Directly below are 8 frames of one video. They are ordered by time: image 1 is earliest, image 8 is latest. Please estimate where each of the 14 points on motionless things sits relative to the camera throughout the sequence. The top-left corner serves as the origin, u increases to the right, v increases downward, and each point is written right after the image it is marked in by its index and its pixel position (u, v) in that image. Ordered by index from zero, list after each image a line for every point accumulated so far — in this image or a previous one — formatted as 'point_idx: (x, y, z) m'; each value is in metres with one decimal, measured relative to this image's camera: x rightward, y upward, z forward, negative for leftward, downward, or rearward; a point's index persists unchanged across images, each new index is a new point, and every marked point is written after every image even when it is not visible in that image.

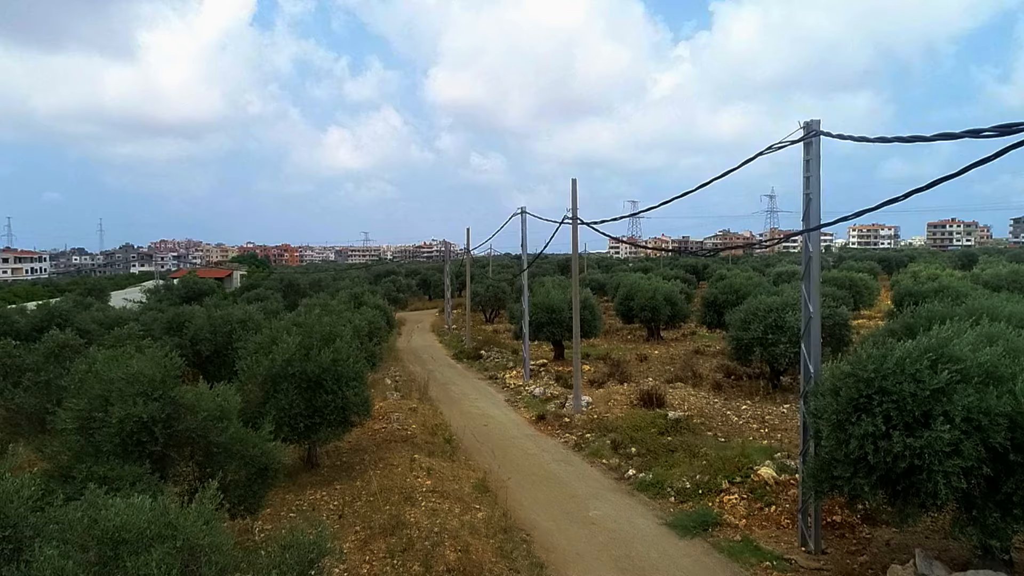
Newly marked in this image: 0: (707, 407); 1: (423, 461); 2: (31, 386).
0: (+3.8, -2.3, +14.0) m
1: (-1.3, -2.6, +10.7) m
2: (-7.1, -1.4, +10.6) m
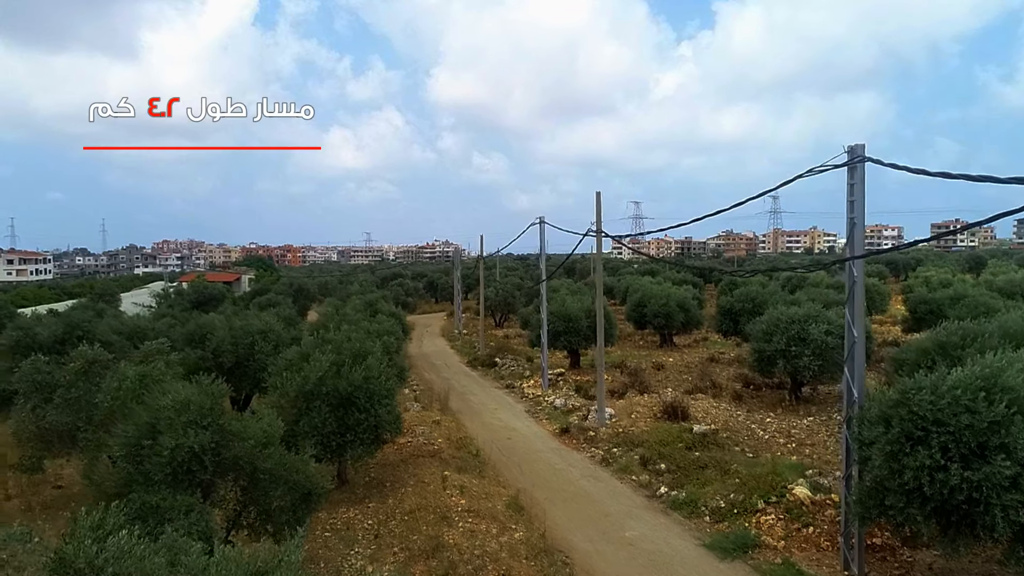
0: (+4.3, -2.6, +14.0) m
1: (-0.9, -2.8, +10.7) m
2: (-6.7, -1.7, +10.6) m
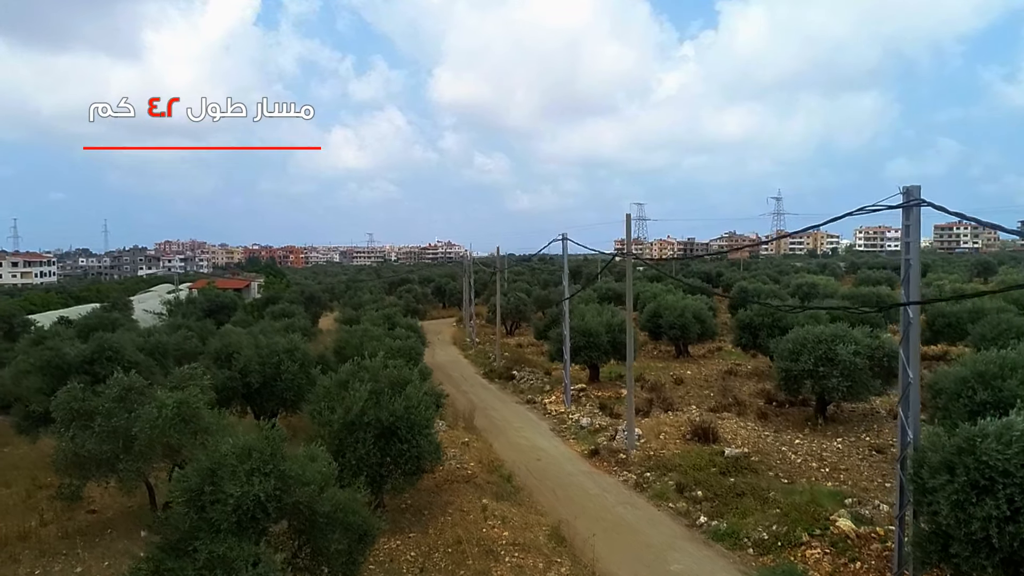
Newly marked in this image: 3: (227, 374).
0: (+4.8, -3.0, +14.0) m
1: (-0.3, -3.3, +10.7) m
2: (-6.1, -2.1, +10.6) m
3: (-5.9, -1.8, +15.0) m
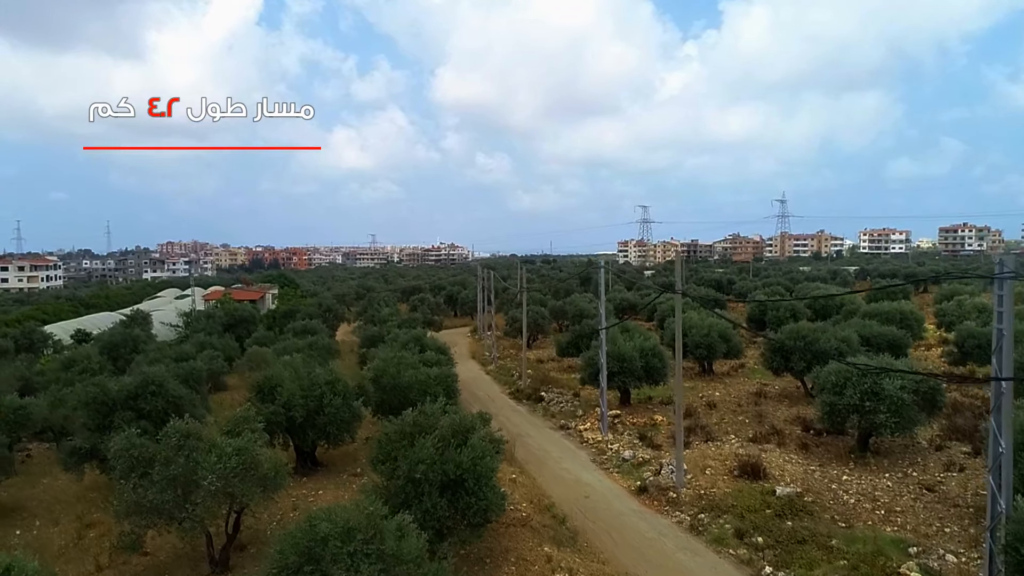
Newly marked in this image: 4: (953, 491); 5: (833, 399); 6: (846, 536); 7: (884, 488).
0: (+5.8, -3.7, +13.9) m
1: (+0.6, -4.0, +10.6) m
2: (-5.2, -2.8, +10.5) m
3: (-5.0, -2.5, +14.9) m
4: (+8.2, -3.8, +13.4) m
5: (+7.0, -2.4, +15.5) m
6: (+5.2, -3.8, +11.1) m
7: (+7.0, -3.8, +13.6) m
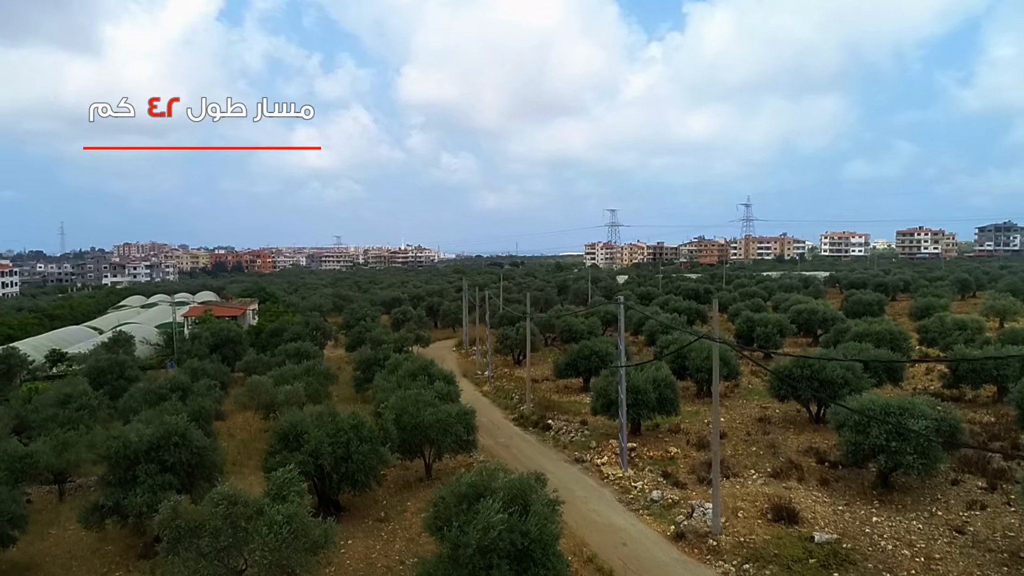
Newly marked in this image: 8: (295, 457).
0: (+6.5, -4.6, +14.1) m
1: (+1.5, -4.9, +10.6) m
2: (-4.3, -3.8, +10.2) m
3: (-4.3, -3.4, +14.5) m
4: (+9.0, -4.7, +13.7) m
5: (+7.6, -3.3, +15.8) m
6: (+6.0, -4.7, +11.3) m
7: (+7.7, -4.7, +13.8) m
8: (-4.4, -3.4, +14.4) m
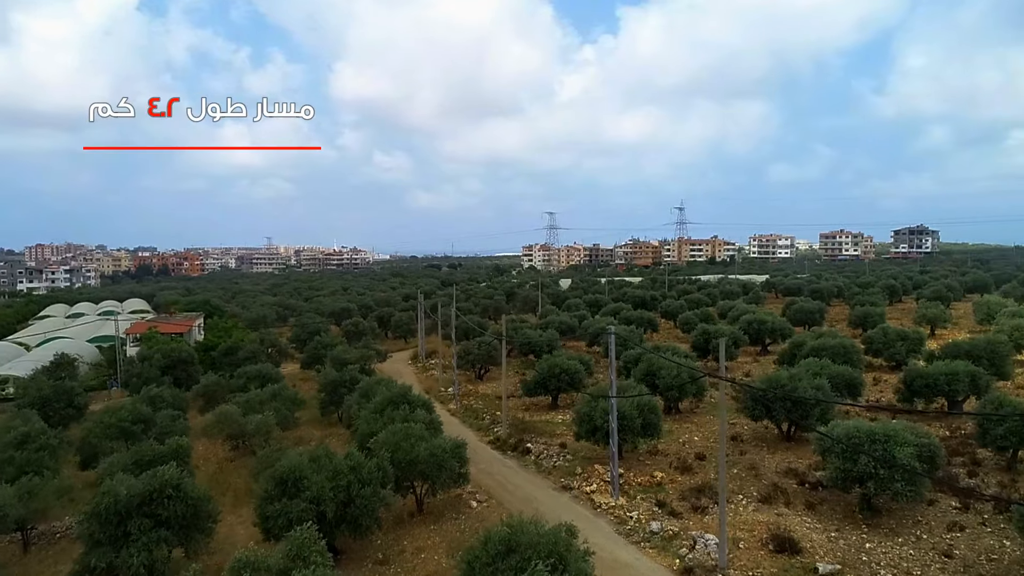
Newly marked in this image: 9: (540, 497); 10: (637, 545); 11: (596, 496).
0: (+6.6, -5.3, +14.6) m
1: (+2.0, -5.7, +10.6) m
2: (-3.7, -4.6, +9.7) m
3: (-4.1, -4.2, +14.0) m
4: (+9.2, -5.4, +14.4) m
5: (+7.6, -4.0, +16.4) m
6: (+6.5, -5.5, +11.8) m
7: (+7.9, -5.4, +14.5) m
8: (-4.2, -4.2, +13.9) m
9: (+0.7, -5.6, +19.2) m
10: (+2.7, -5.6, +15.6) m
11: (+2.2, -5.4, +18.7) m
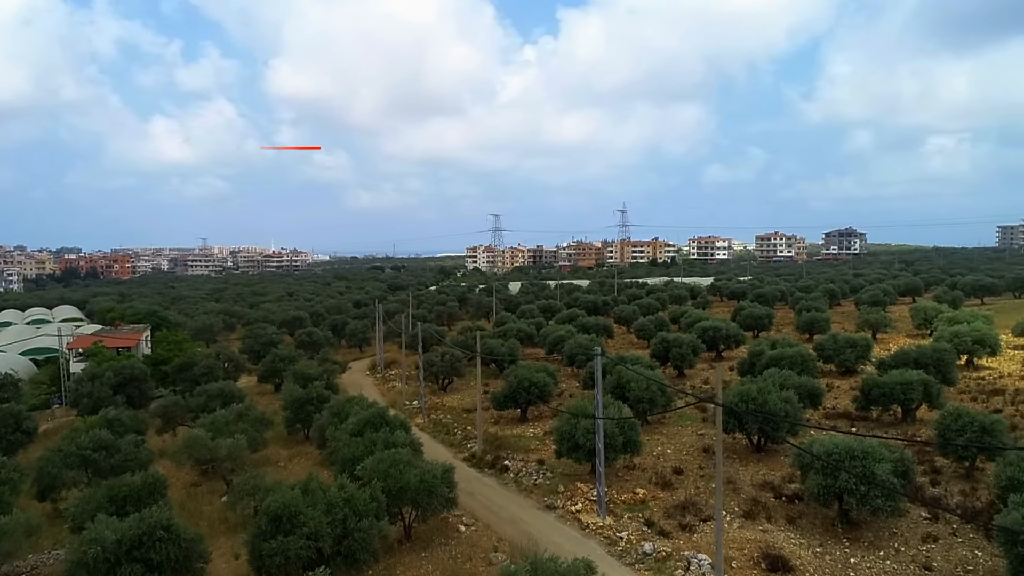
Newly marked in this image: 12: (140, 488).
0: (+6.6, -5.9, +15.1) m
1: (+2.4, -6.2, +10.8) m
2: (-3.3, -5.2, +9.4) m
3: (-4.1, -4.8, +13.7) m
4: (+9.1, -5.9, +15.2) m
5: (+7.4, -4.5, +16.9) m
6: (+6.7, -6.0, +12.3) m
7: (+7.9, -5.9, +15.1) m
8: (-4.1, -4.8, +13.5) m
9: (+0.4, -6.1, +19.2) m
10: (+2.6, -6.1, +15.8) m
11: (+1.8, -6.0, +18.8) m
12: (-8.7, -4.7, +16.8) m
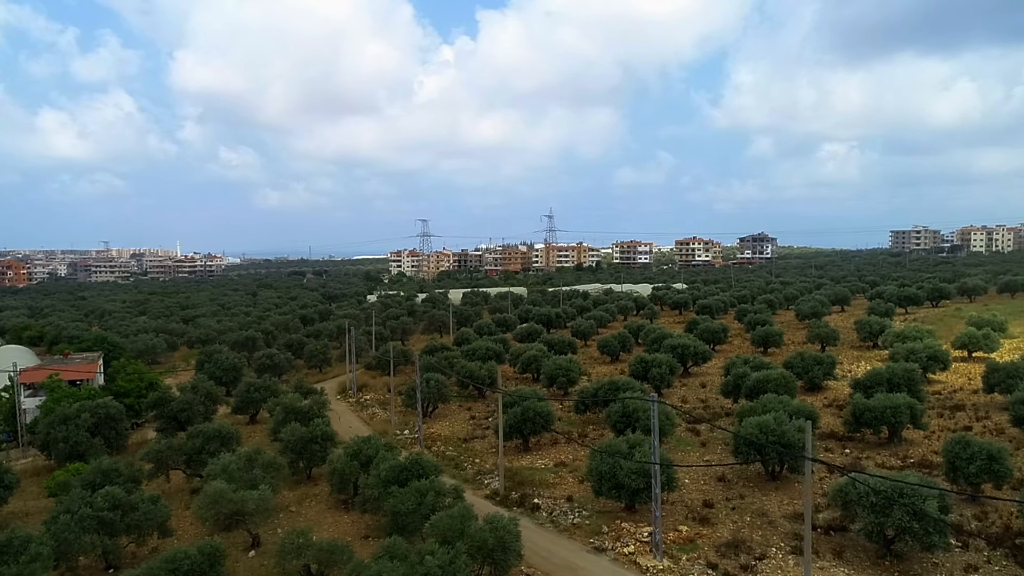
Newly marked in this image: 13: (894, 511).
0: (+8.5, -7.1, +16.0) m
1: (+4.9, -7.4, +11.2) m
2: (-0.6, -6.4, +9.1) m
3: (-1.9, -6.1, +13.2) m
4: (+11.0, -7.1, +16.3) m
5: (+9.1, -5.7, +17.9) m
6: (+8.9, -7.2, +13.2) m
7: (+9.8, -7.1, +16.1) m
8: (-1.9, -6.1, +13.1) m
9: (+1.8, -7.3, +19.3) m
10: (+4.5, -7.4, +16.2) m
11: (+3.3, -7.2, +19.1) m
12: (-6.8, -6.0, +15.8) m
13: (+9.4, -5.5, +17.7) m
